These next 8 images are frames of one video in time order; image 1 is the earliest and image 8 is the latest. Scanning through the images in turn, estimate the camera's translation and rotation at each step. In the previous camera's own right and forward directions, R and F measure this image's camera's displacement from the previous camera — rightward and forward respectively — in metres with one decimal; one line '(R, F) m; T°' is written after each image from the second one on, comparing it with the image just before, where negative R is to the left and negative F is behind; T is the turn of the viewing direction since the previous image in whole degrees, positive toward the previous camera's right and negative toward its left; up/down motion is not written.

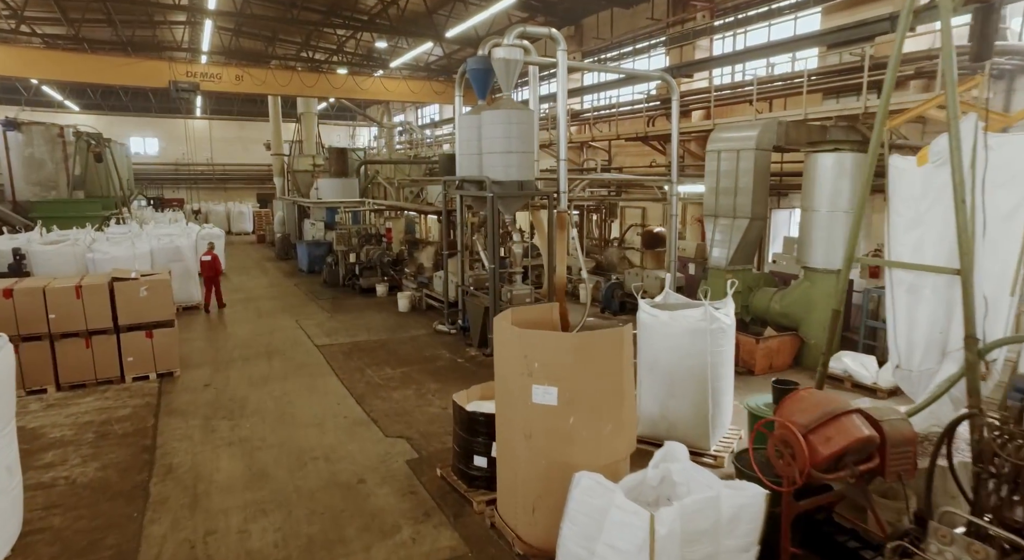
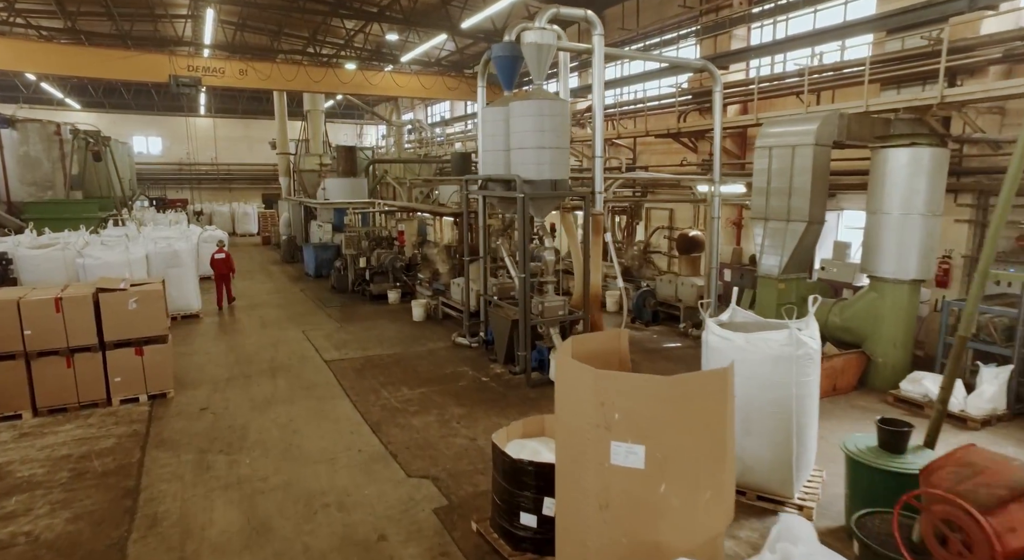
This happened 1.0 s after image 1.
(-0.2, +0.6) m; 0°
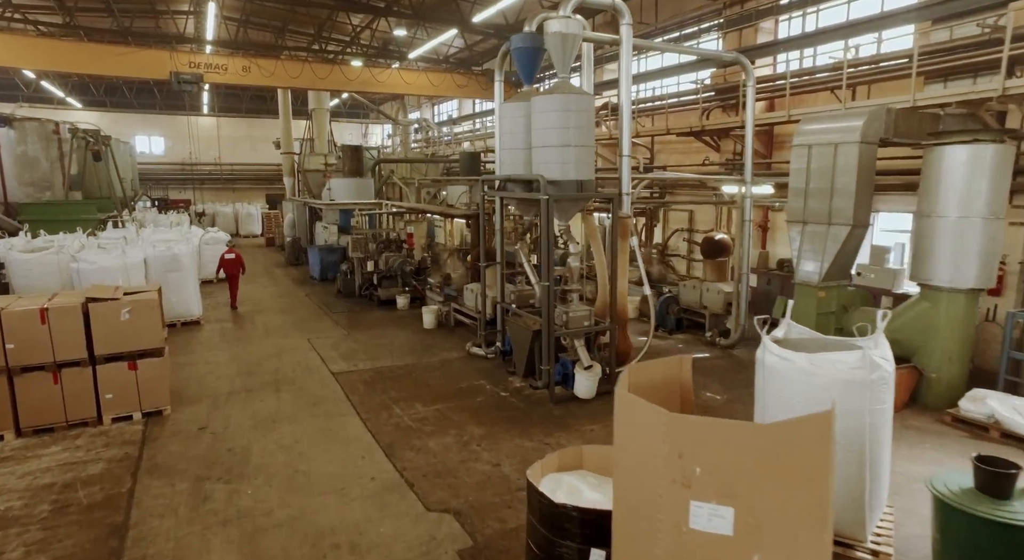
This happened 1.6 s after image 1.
(-0.1, +0.4) m; 0°
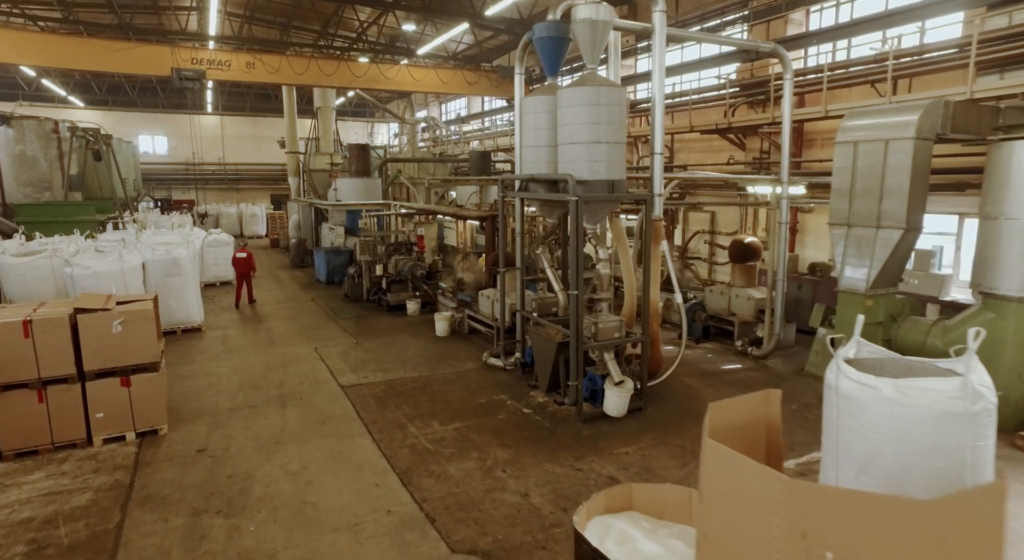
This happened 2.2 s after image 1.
(-0.2, +0.4) m; 0°
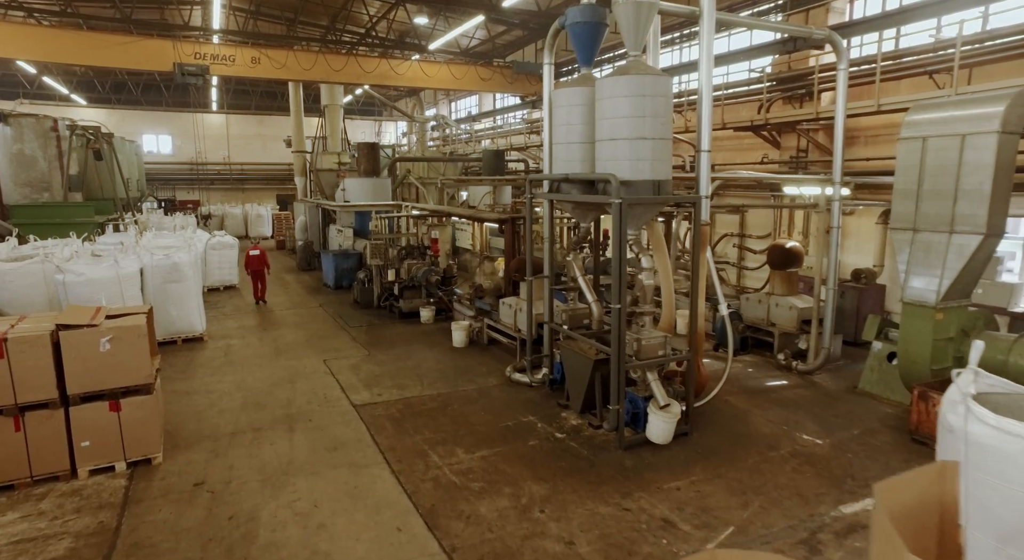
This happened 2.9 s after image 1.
(-0.2, +0.5) m; 0°
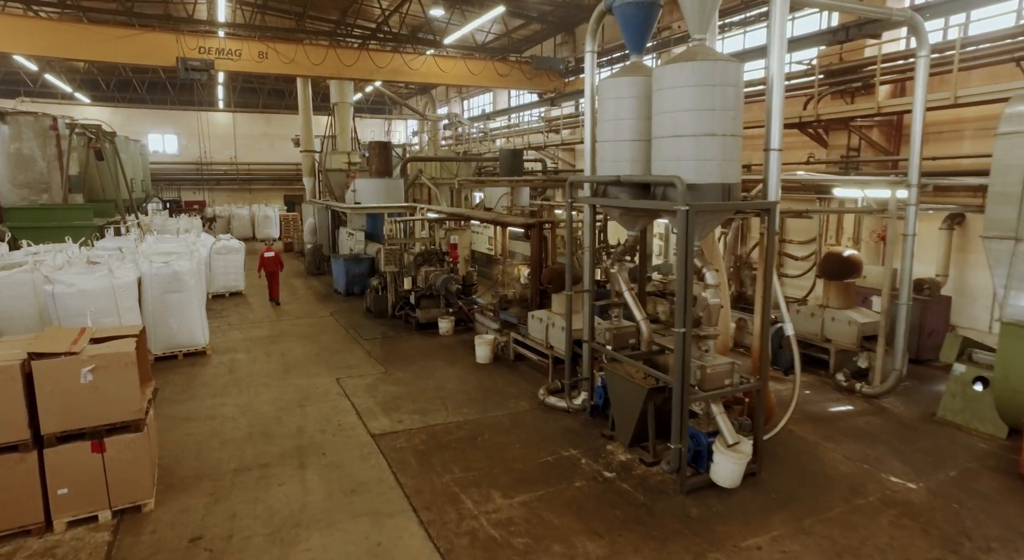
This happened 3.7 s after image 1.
(-0.2, +0.5) m; -1°
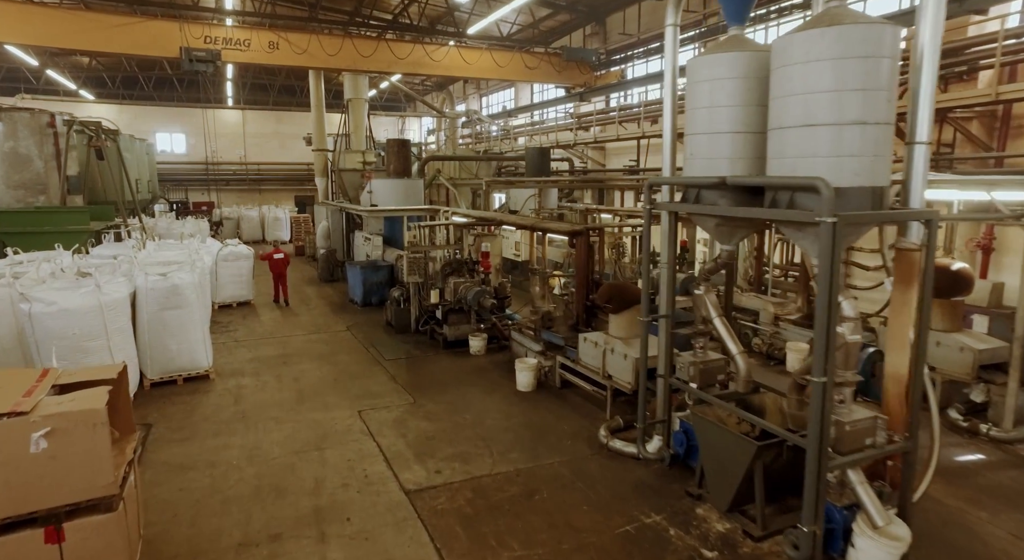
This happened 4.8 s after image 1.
(-0.3, +0.8) m; -1°
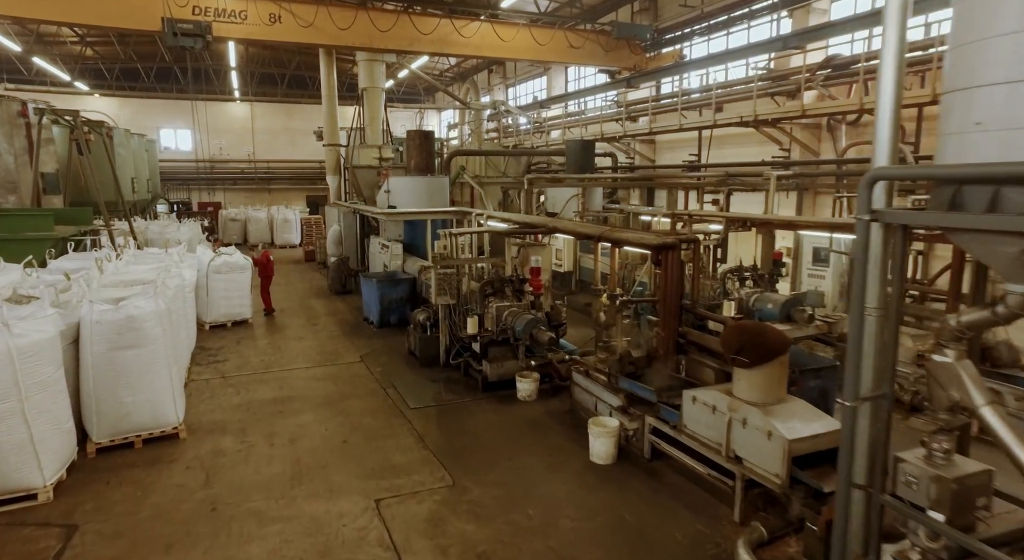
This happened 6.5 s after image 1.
(-0.4, +1.4) m; -1°
